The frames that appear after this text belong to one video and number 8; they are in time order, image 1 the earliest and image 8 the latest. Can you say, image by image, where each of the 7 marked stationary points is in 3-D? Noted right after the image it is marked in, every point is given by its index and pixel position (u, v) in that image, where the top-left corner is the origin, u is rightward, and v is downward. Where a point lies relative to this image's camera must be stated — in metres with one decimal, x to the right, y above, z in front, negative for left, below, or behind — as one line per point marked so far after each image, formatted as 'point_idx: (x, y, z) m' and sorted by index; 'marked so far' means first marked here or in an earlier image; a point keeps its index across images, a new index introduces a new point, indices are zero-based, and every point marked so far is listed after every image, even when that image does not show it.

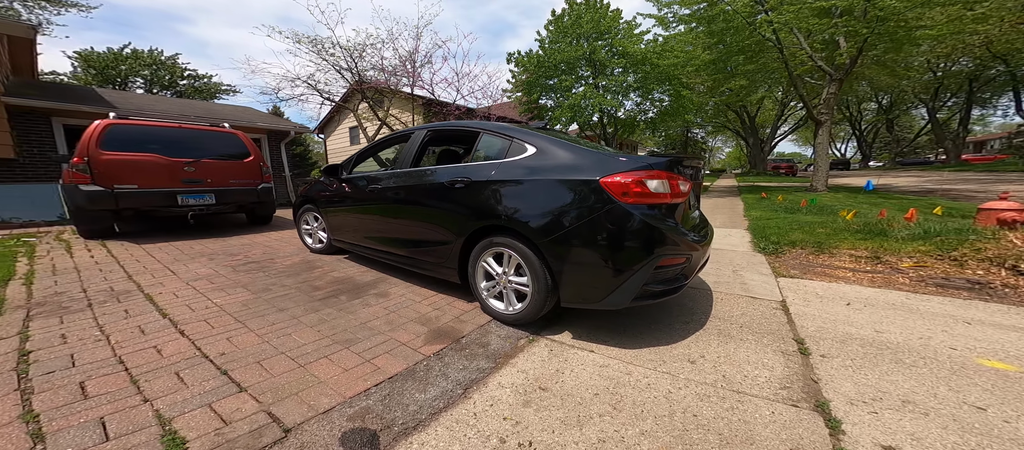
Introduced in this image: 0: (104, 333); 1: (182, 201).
0: (-2.5, -0.7, +2.3) m
1: (-4.4, +0.3, +4.7) m
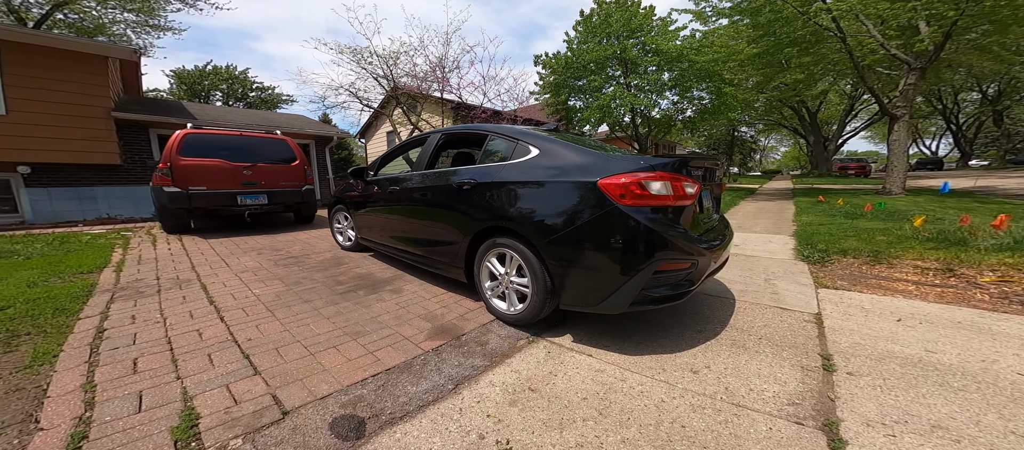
0: (-2.5, -0.6, +2.6) m
1: (-4.1, +0.4, +5.2) m
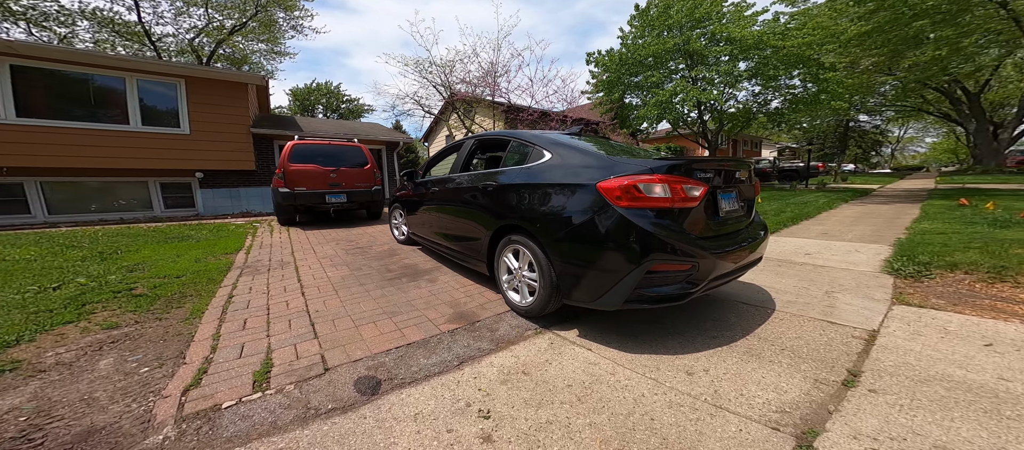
0: (-2.3, -0.6, +3.2) m
1: (-3.3, +0.5, +6.1) m
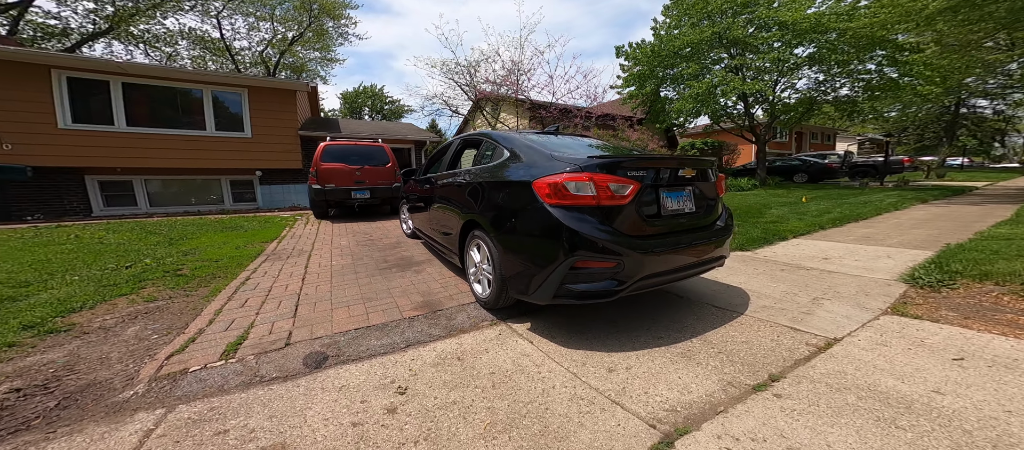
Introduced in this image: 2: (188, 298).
0: (-2.5, -0.5, +3.7) m
1: (-3.1, +0.6, +6.6) m
2: (-3.0, -0.7, +3.2) m
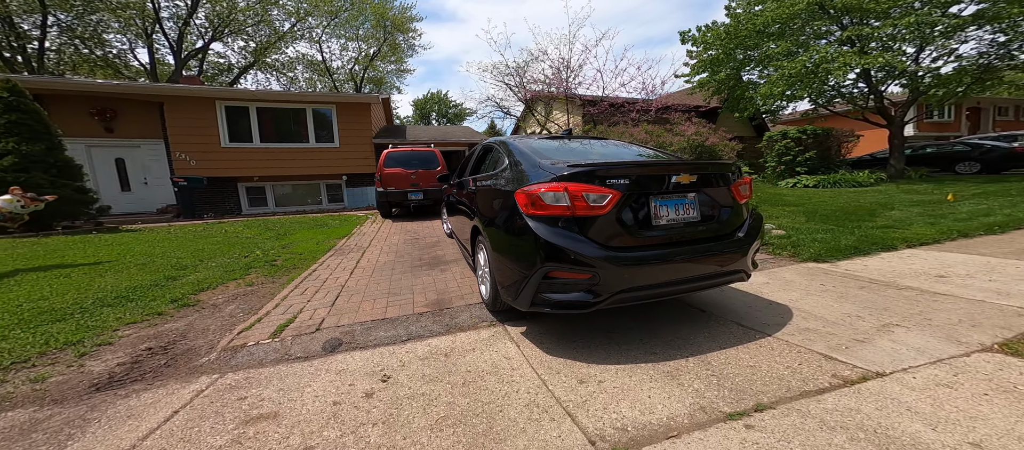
0: (-2.2, -0.5, +4.3) m
1: (-2.1, +0.6, +7.3) m
2: (-2.8, -0.7, +3.9) m
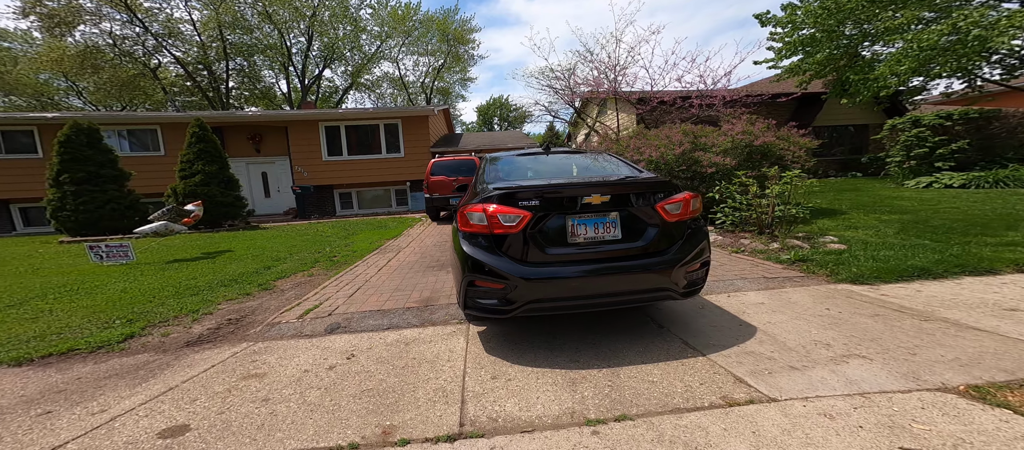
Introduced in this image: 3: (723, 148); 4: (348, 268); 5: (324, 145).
0: (-2.0, -0.6, +5.1) m
1: (-1.2, +0.5, +8.0) m
2: (-2.7, -0.7, +4.9) m
3: (+3.9, +1.5, +6.4) m
4: (-2.3, -0.7, +4.8) m
5: (-7.1, +3.0, +12.8) m
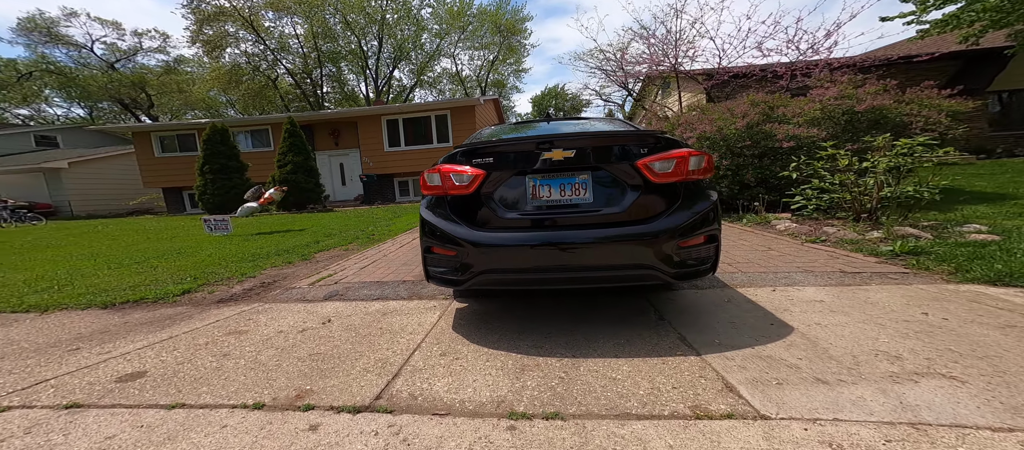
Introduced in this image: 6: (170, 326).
0: (-1.6, -0.3, +5.2) m
1: (-0.2, +0.8, +7.9) m
2: (-2.3, -0.4, +5.1) m
3: (+4.5, +1.6, +5.2) m
4: (-2.0, -0.3, +5.0) m
5: (-4.9, +3.5, +13.7) m
6: (-2.7, -0.8, +2.7) m
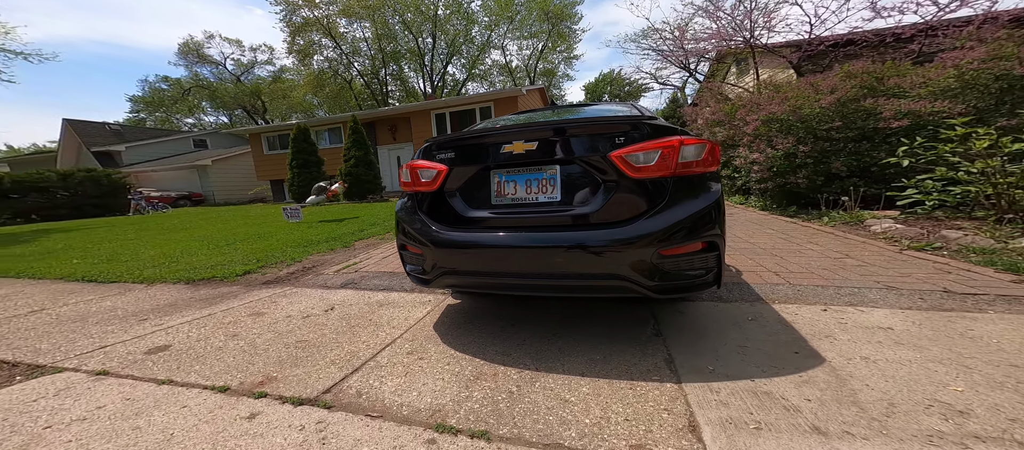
0: (-1.1, -0.1, +5.3) m
1: (+0.8, +1.0, +7.6) m
2: (-1.8, -0.3, +5.4) m
3: (+5.0, +1.6, +4.1) m
4: (-1.5, -0.2, +5.2) m
5: (-2.7, +3.9, +14.2) m
6: (-2.7, -0.7, +3.1) m
